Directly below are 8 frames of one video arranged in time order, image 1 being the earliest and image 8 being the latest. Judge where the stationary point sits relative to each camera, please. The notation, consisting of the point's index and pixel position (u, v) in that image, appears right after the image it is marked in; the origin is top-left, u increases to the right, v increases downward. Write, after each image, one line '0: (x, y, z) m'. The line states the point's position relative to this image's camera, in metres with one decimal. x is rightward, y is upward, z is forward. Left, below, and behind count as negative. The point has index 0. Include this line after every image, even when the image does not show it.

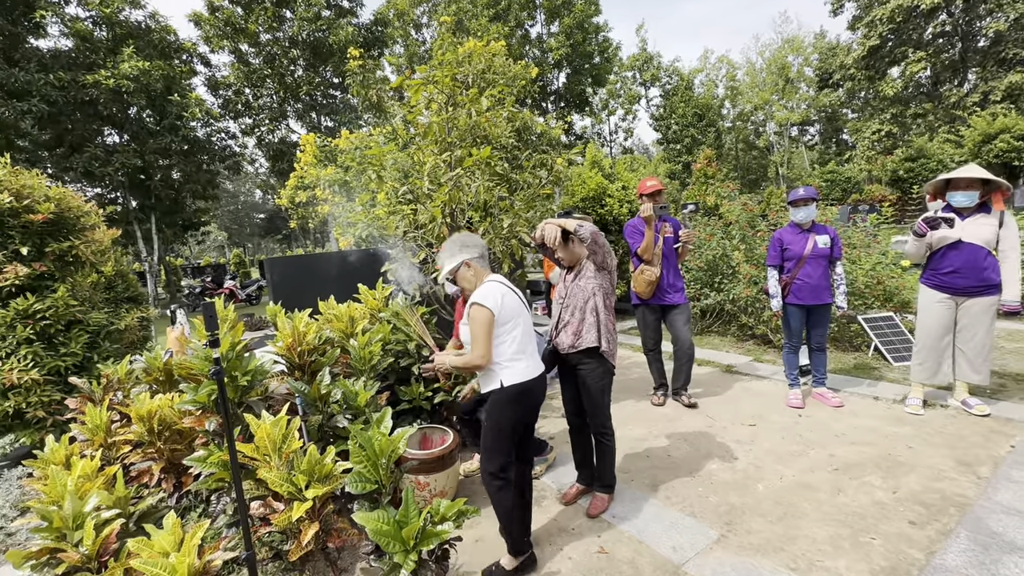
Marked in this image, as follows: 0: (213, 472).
0: (-1.3, -0.8, +2.1) m
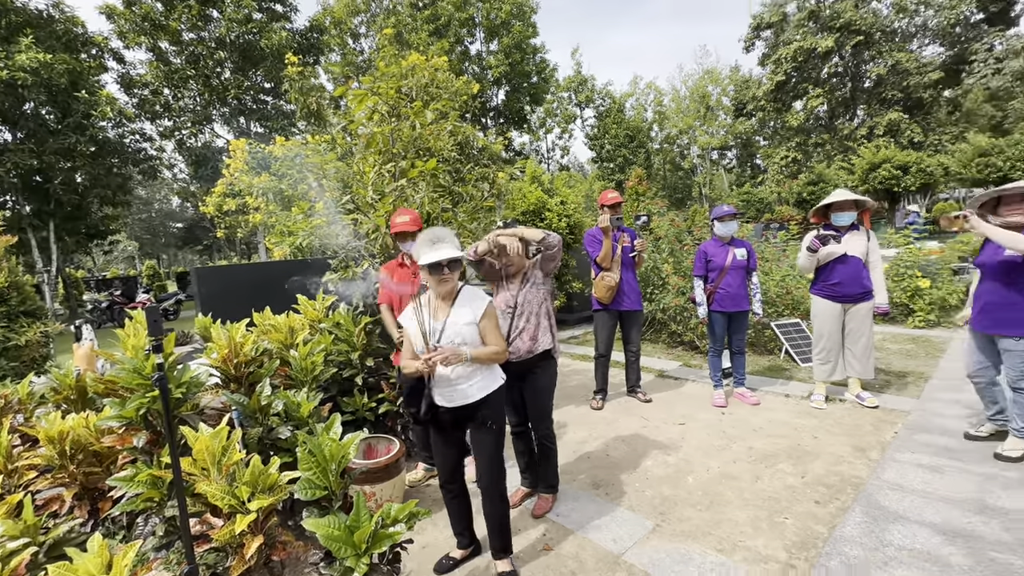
0: (-1.5, -0.8, +1.9) m
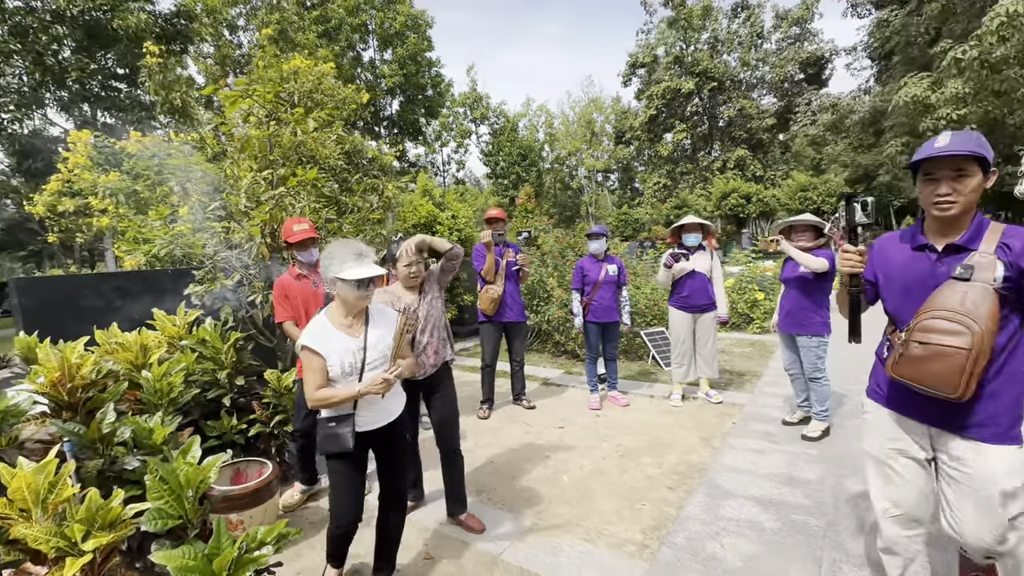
0: (-2.0, -0.9, +1.6) m
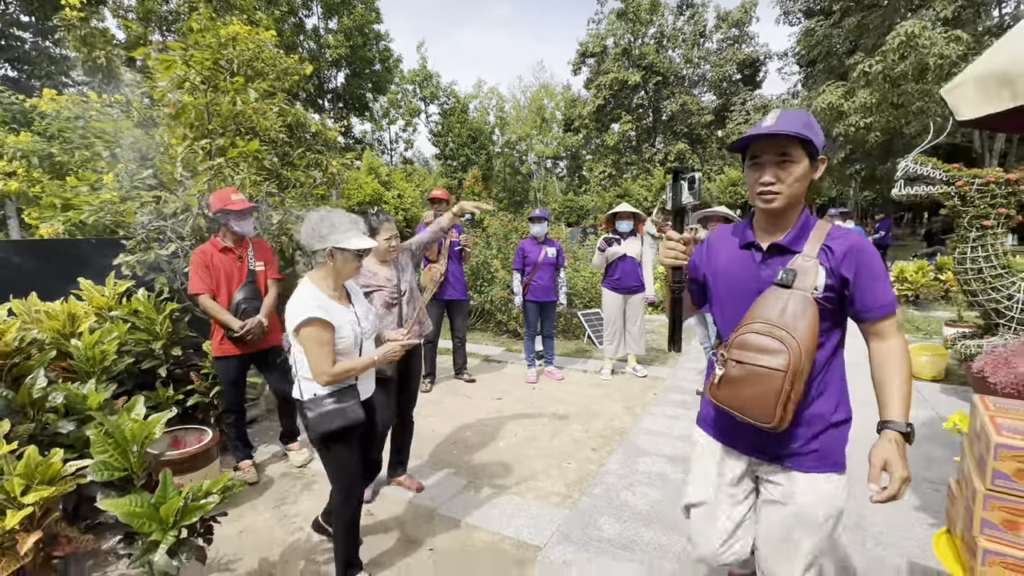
0: (-2.3, -0.7, +1.6) m
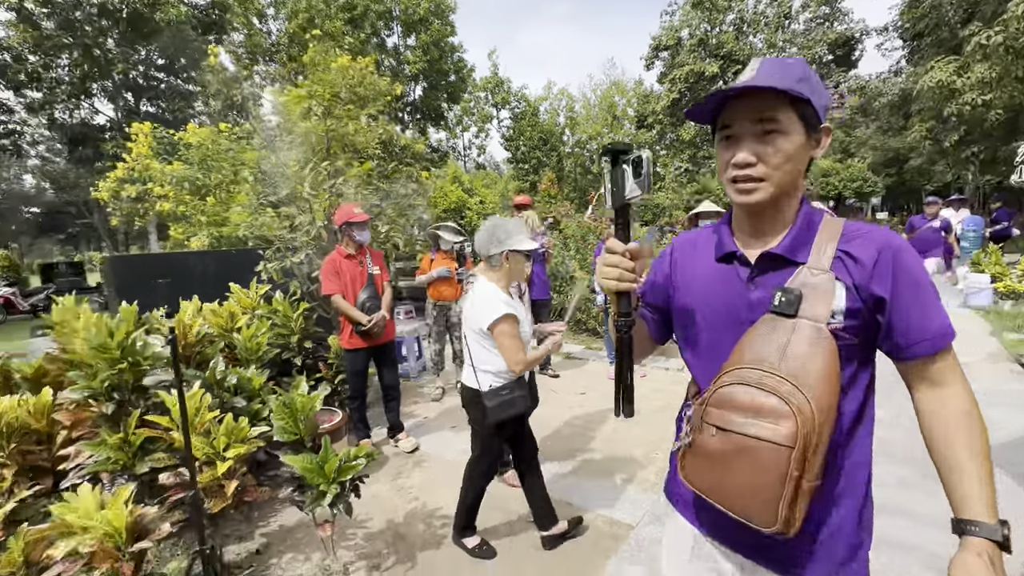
0: (-1.8, -0.8, +2.2) m
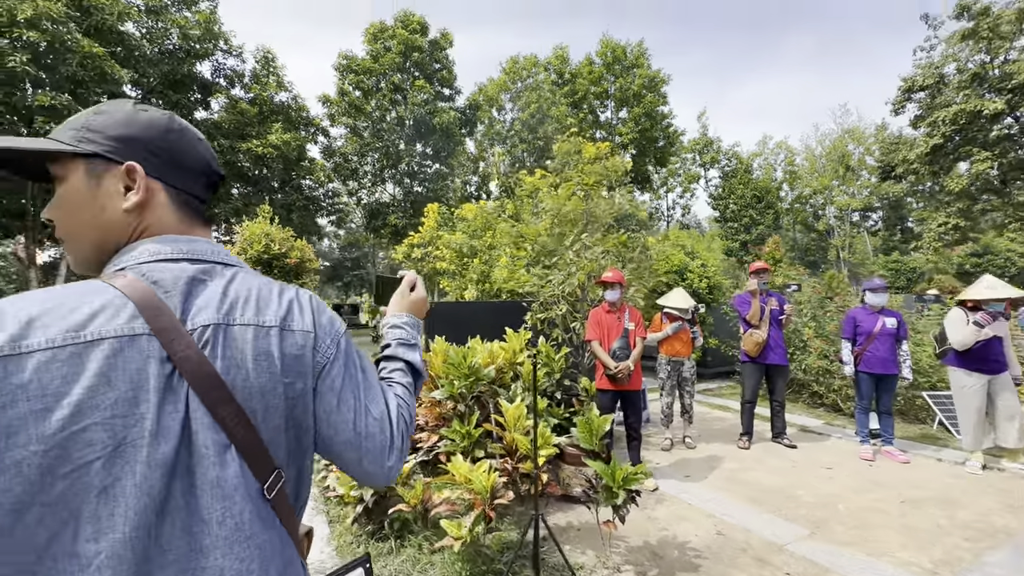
0: (-0.3, -1.0, +3.1) m
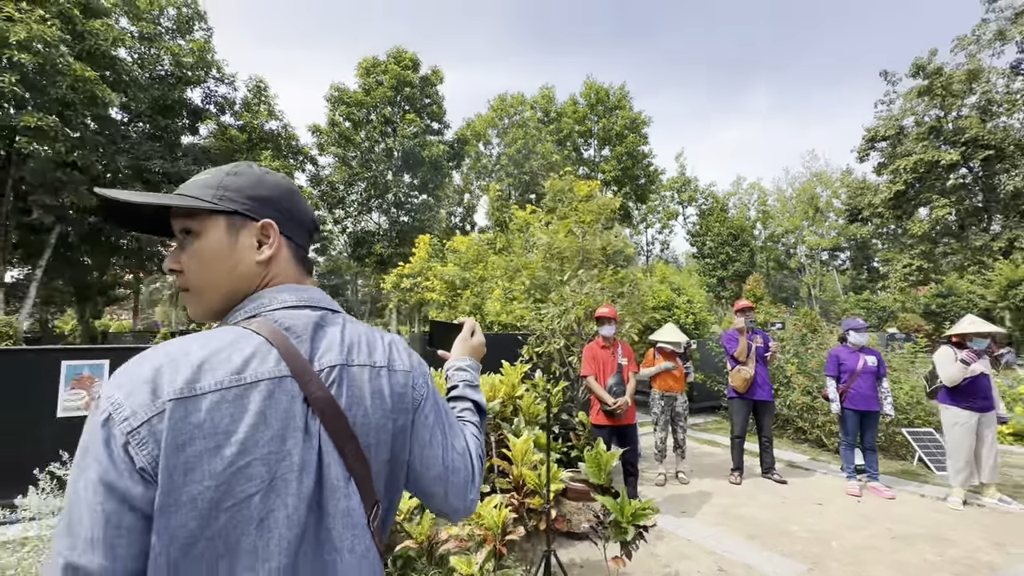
0: (-0.3, -1.2, +3.1) m
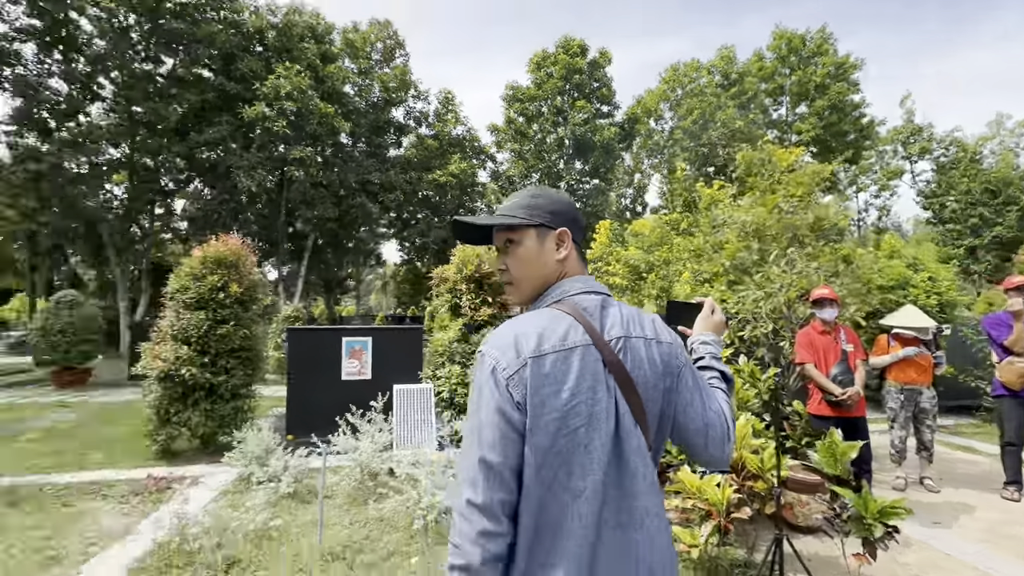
0: (+1.2, -1.1, +3.2) m
